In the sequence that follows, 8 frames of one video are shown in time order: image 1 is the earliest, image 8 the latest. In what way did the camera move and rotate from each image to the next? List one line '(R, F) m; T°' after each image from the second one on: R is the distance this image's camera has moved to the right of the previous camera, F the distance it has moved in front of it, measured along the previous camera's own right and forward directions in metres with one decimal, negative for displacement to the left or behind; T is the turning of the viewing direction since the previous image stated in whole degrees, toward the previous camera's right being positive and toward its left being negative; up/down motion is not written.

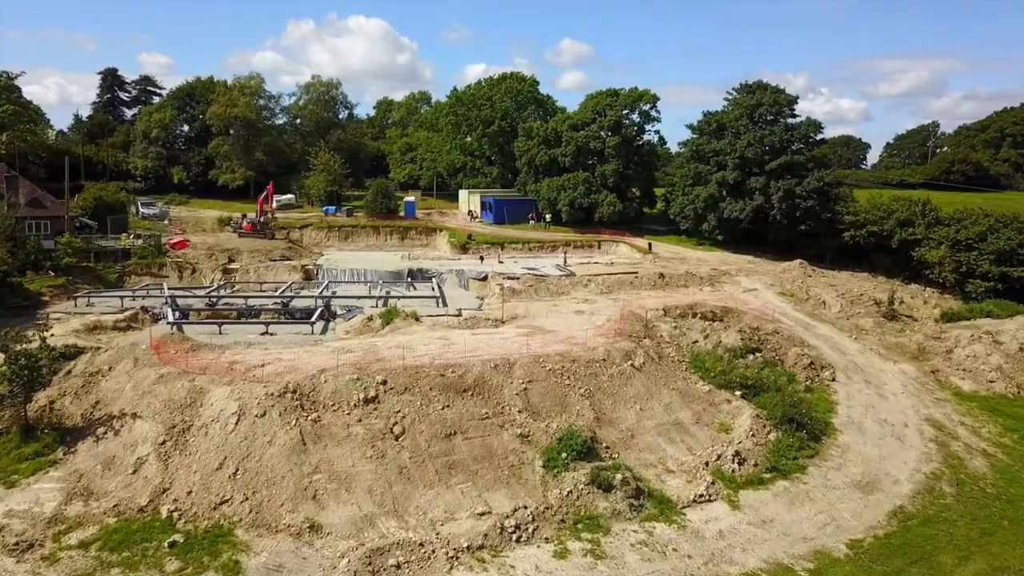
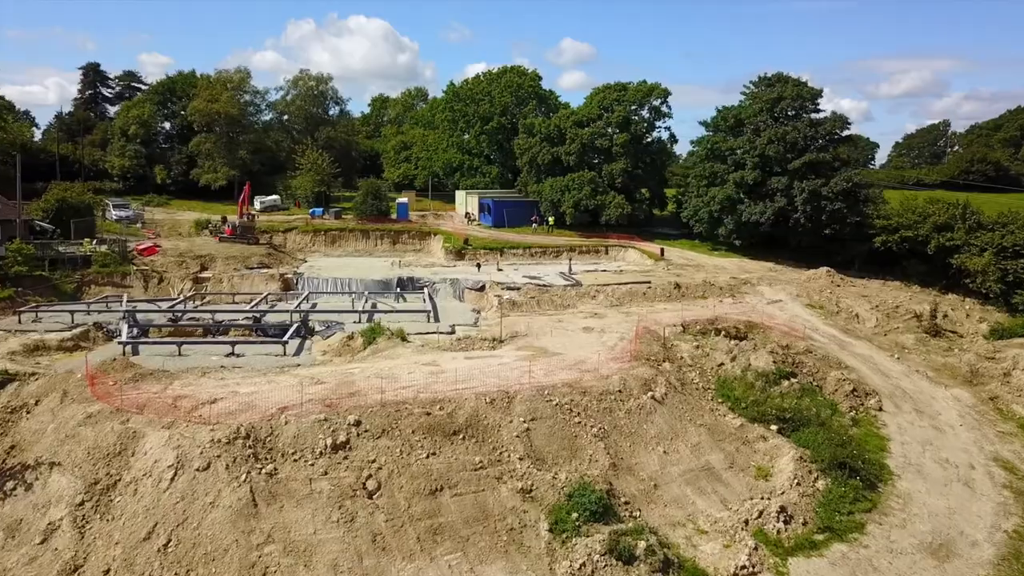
(0.0, +4.3) m; 0°
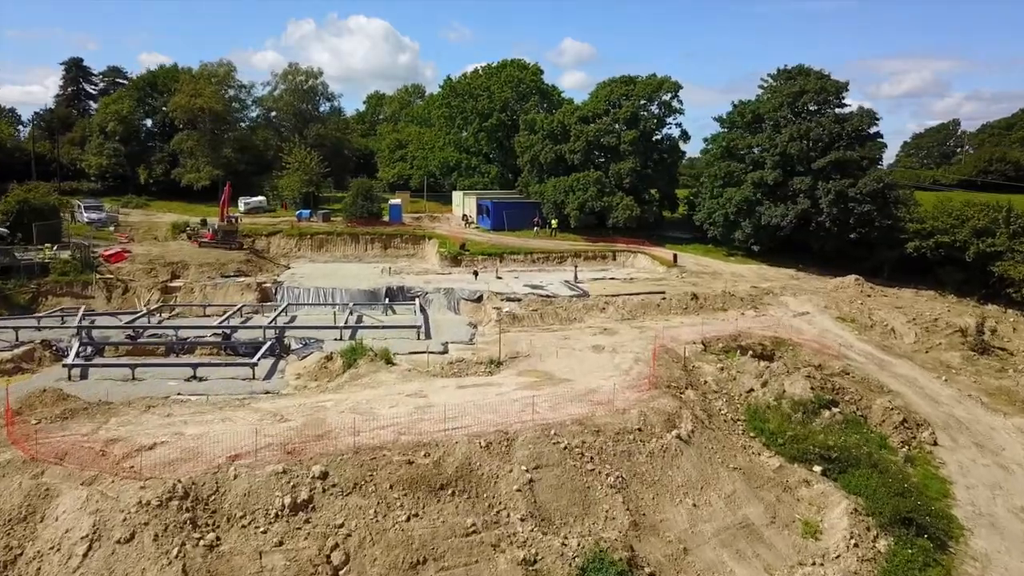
(0.0, +3.8) m; 0°
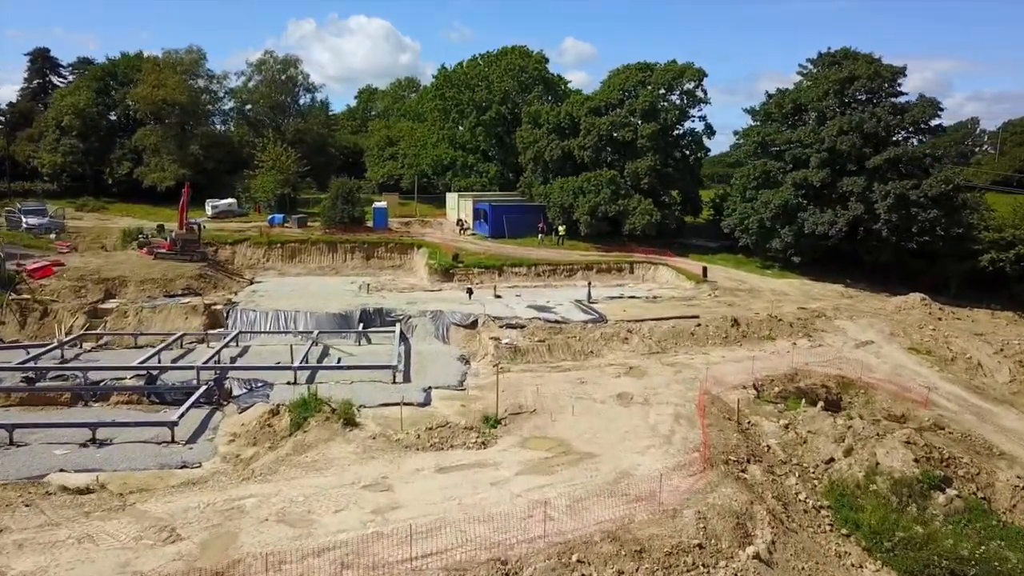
(0.0, +6.7) m; 0°
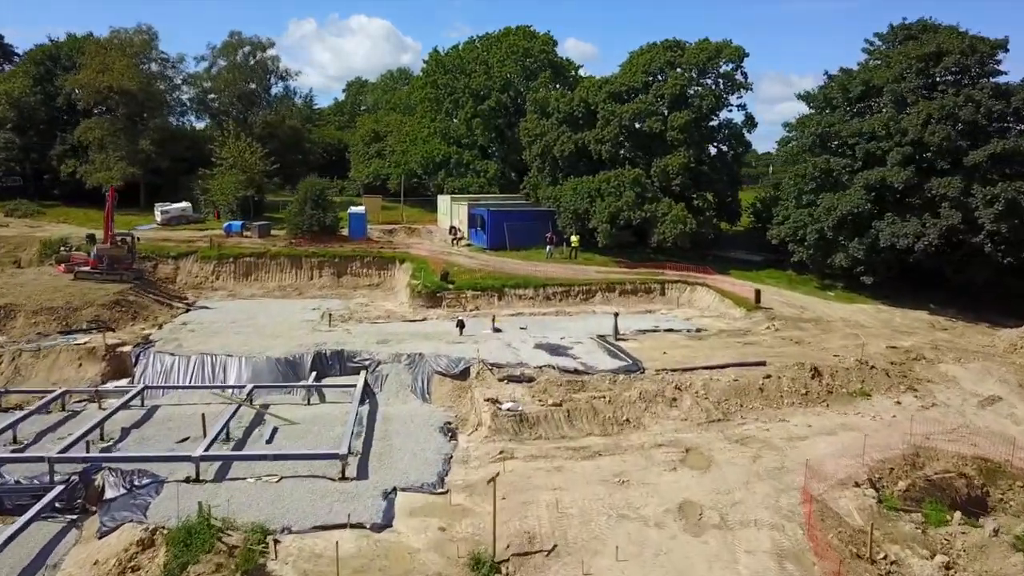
(-0.1, +8.0) m; 0°
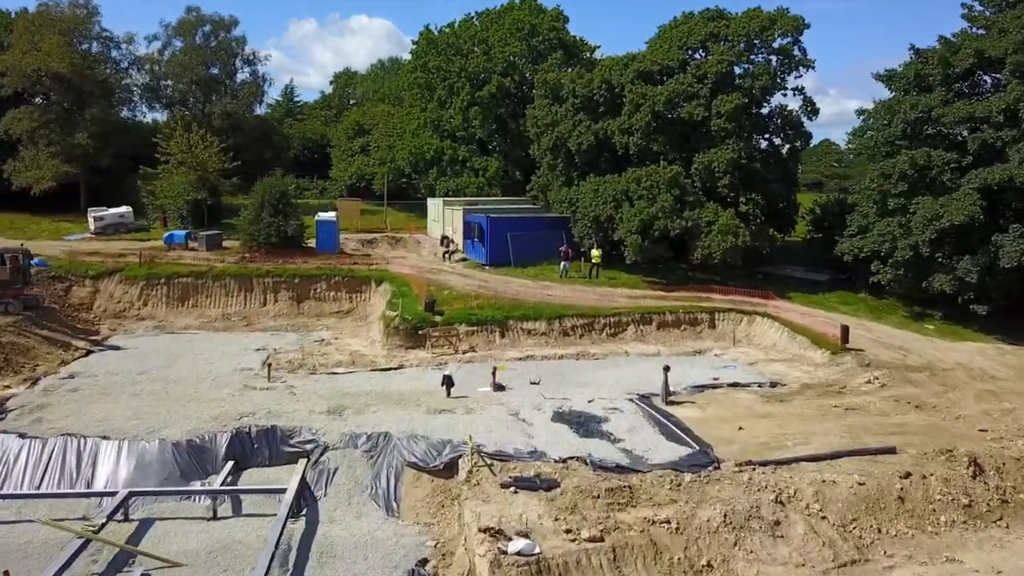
(-0.2, +7.7) m; 0°
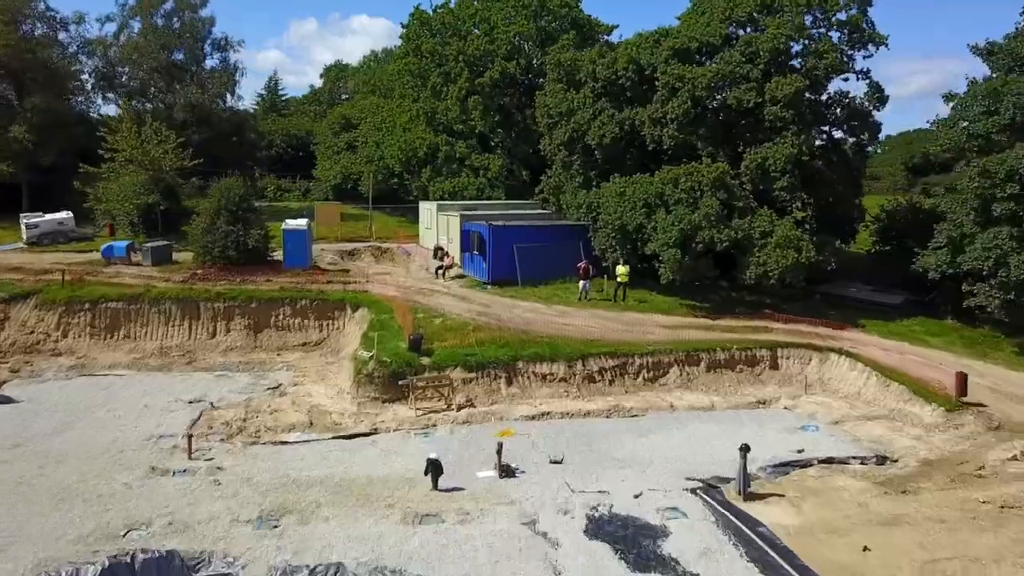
(-0.2, +5.7) m; 0°
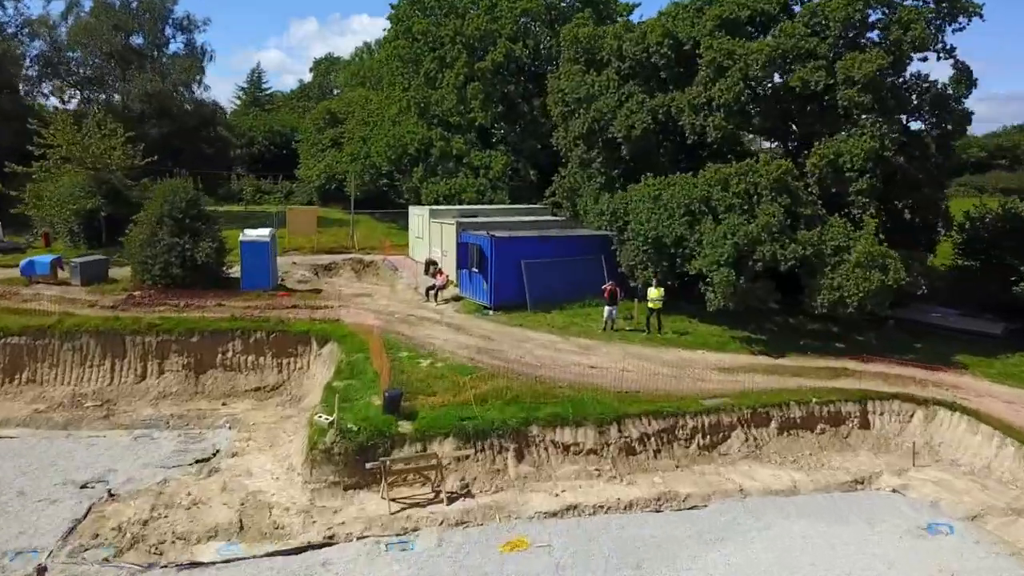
(-0.2, +5.0) m; 0°
